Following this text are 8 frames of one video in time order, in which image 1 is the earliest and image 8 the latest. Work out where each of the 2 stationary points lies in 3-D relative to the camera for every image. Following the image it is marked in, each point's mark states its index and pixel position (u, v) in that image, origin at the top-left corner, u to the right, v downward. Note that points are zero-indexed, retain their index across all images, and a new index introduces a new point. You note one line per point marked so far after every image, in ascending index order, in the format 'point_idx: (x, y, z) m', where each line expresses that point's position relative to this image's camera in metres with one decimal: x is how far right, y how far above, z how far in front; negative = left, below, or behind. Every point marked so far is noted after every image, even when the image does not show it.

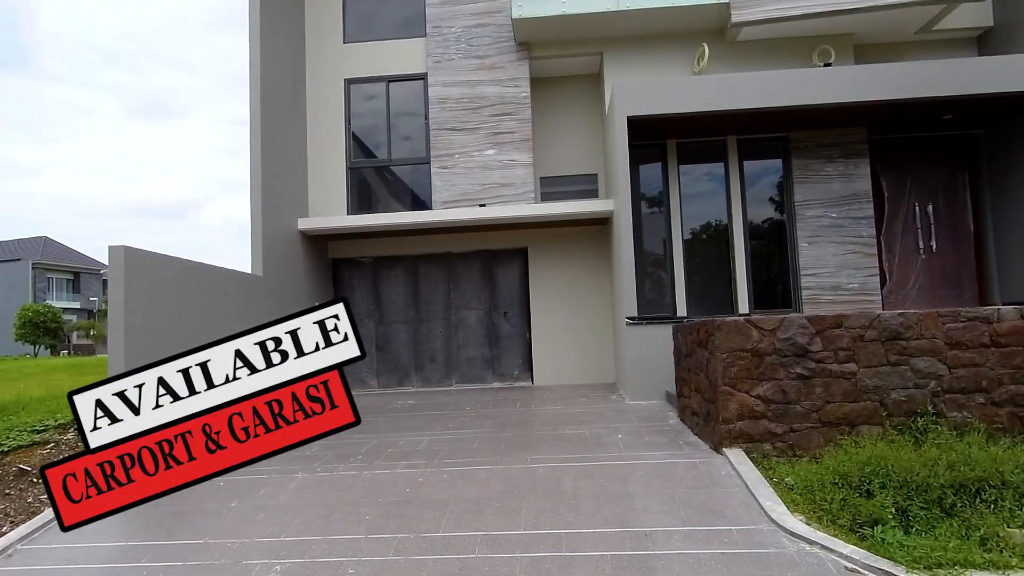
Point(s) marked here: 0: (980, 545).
0: (+2.2, -1.2, +3.1) m
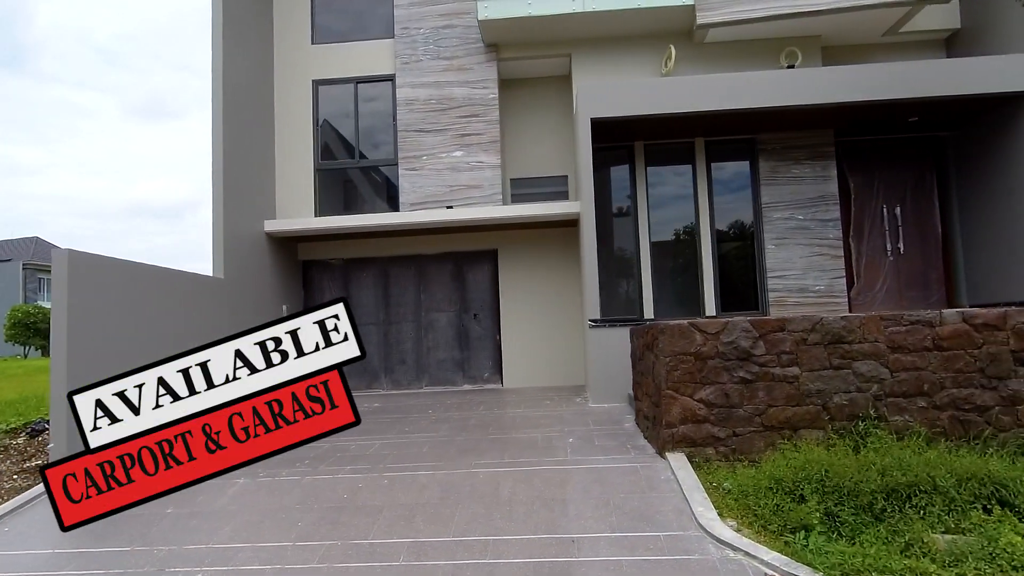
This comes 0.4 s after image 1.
0: (+1.8, -1.2, +3.1) m
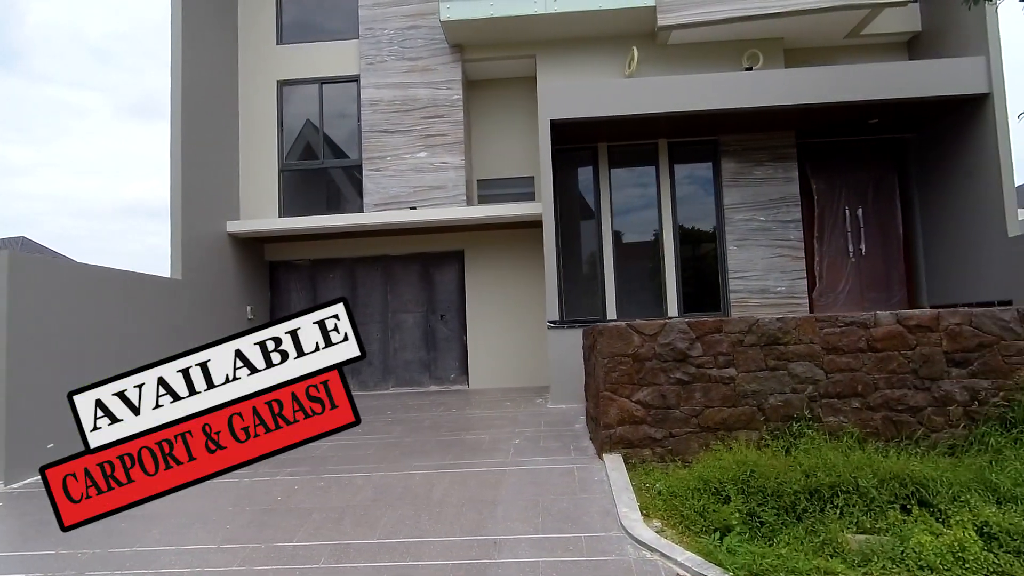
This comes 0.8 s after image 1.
0: (+1.4, -1.2, +3.1) m
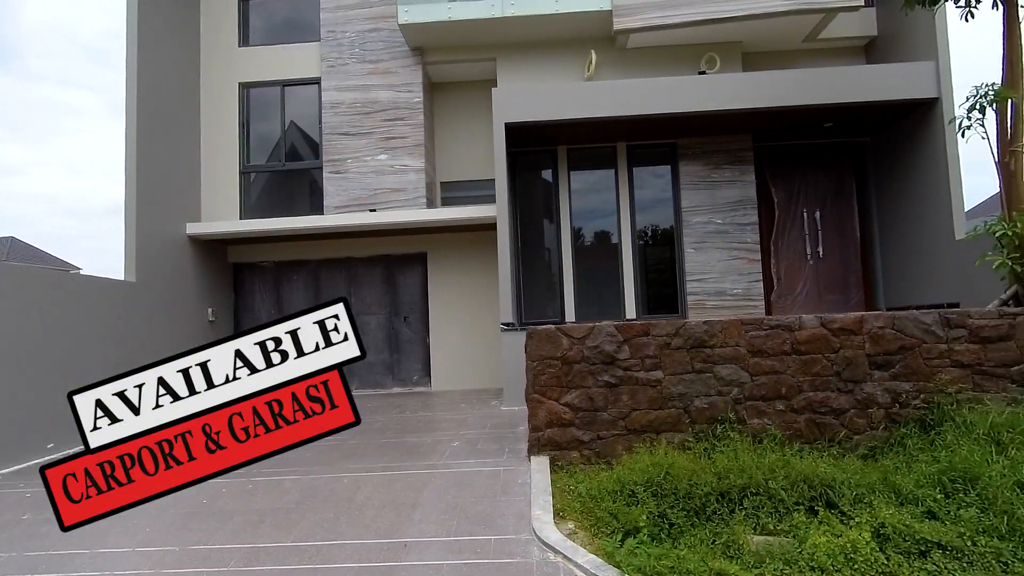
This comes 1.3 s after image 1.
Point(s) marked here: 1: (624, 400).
0: (+1.0, -1.2, +3.2) m
1: (+0.7, -0.7, +4.4) m
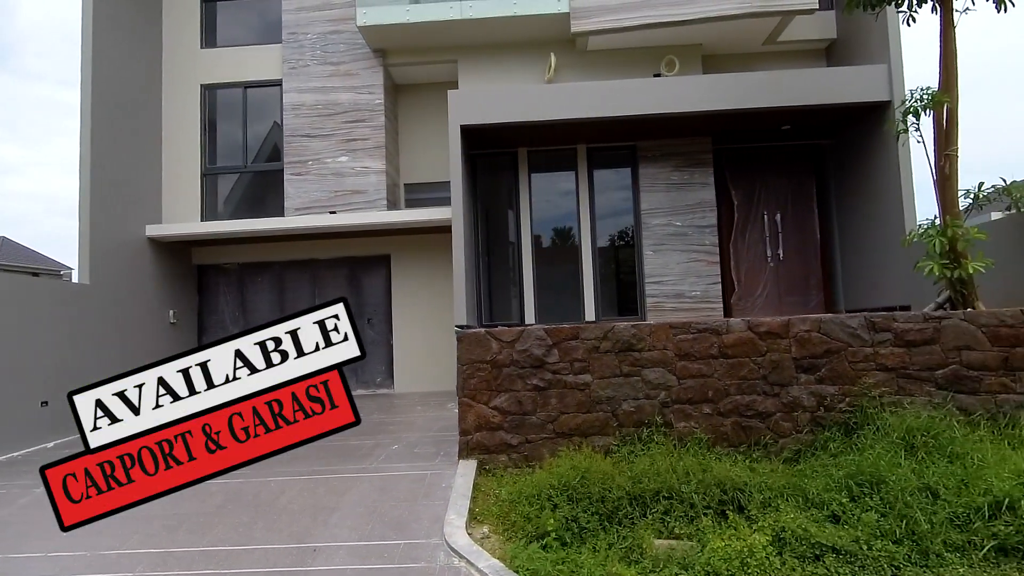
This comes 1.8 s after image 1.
0: (+0.5, -1.3, +3.2) m
1: (+0.3, -0.8, +4.4) m
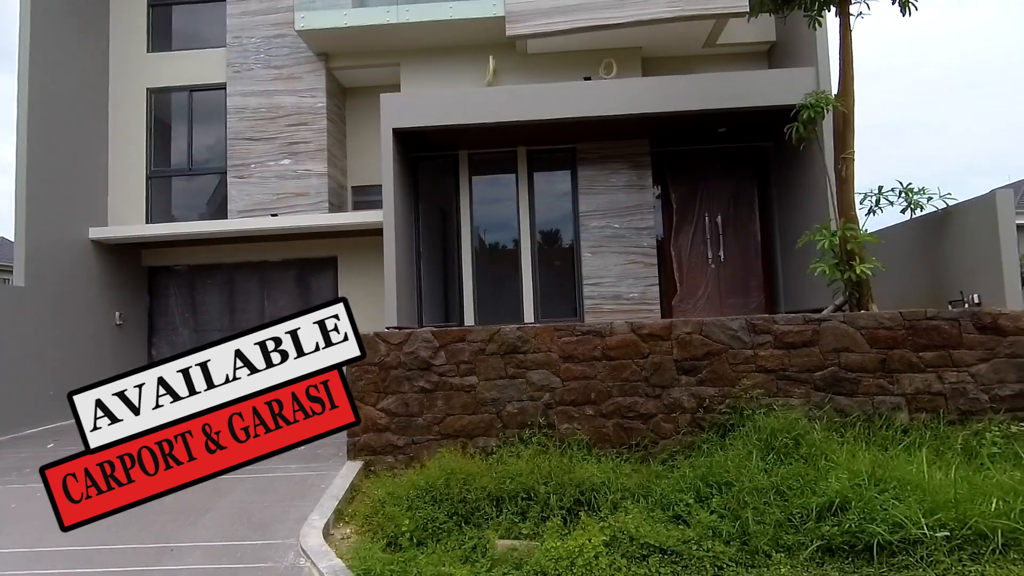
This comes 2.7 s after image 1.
0: (-0.2, -1.3, +3.2) m
1: (-0.5, -0.8, +4.4) m
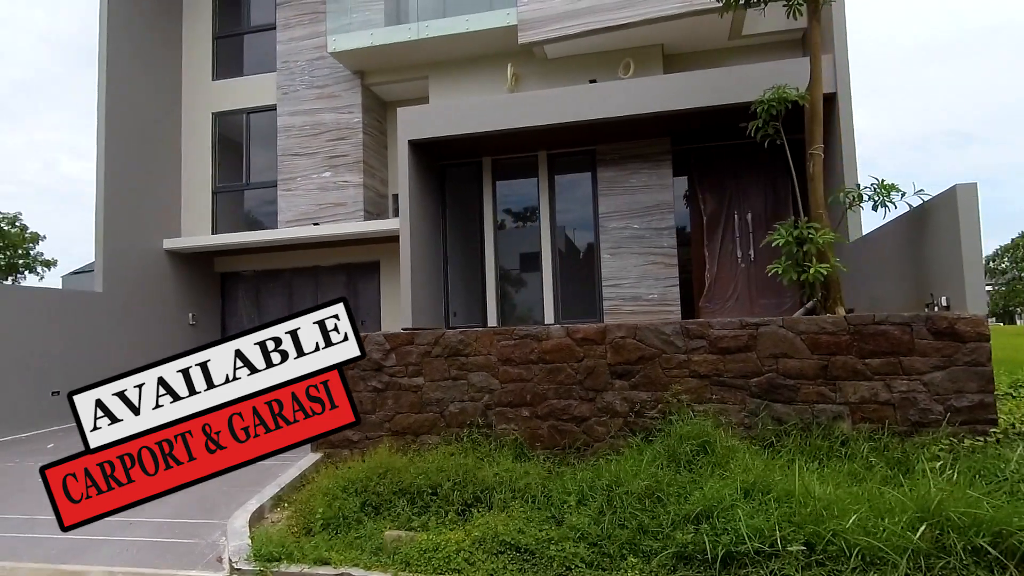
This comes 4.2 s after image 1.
0: (-0.8, -1.3, +3.5) m
1: (-0.9, -0.8, +4.8) m
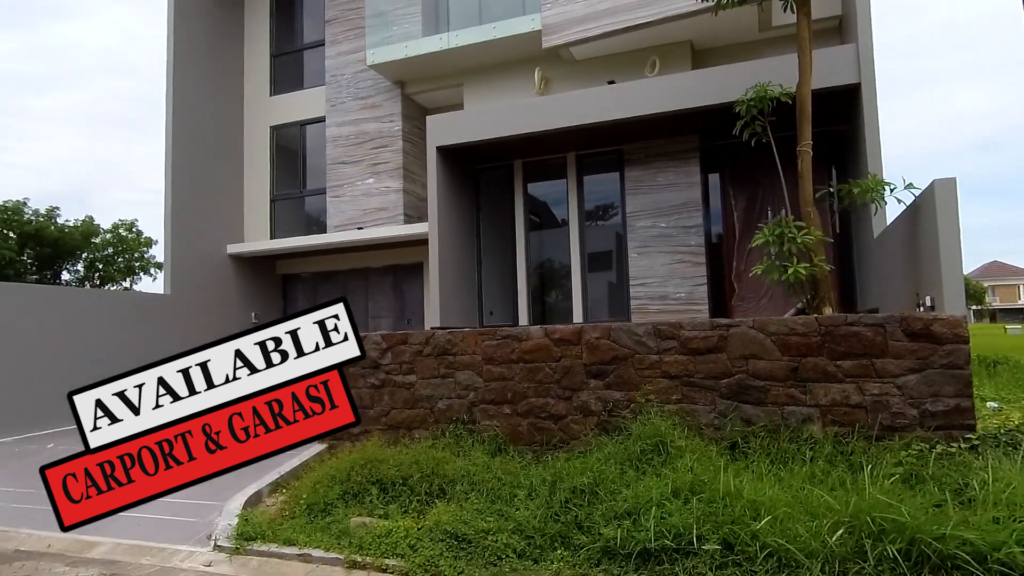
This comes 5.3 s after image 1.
0: (-1.1, -1.4, +3.8) m
1: (-1.0, -0.8, +5.1) m
